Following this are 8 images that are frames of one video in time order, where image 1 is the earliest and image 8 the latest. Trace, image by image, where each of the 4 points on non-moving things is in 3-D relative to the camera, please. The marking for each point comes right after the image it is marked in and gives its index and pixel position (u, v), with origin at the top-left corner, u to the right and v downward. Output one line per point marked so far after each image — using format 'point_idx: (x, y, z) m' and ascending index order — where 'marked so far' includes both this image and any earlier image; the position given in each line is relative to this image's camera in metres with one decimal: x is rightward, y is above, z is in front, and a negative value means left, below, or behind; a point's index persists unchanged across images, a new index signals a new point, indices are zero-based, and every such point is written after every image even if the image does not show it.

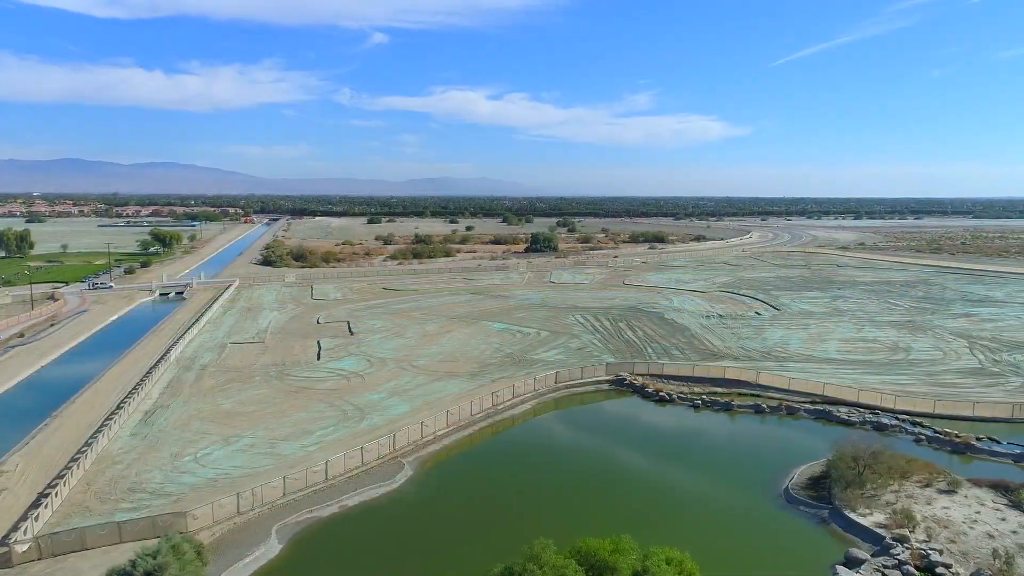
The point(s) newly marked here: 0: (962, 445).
0: (+11.9, -4.2, +18.0) m
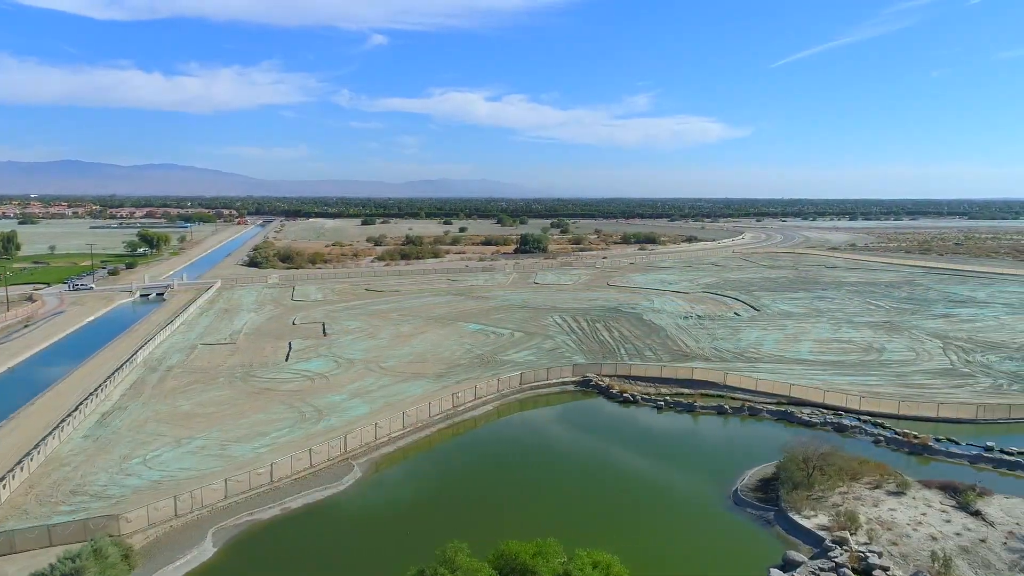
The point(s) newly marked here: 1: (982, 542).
0: (+10.7, -4.2, +17.9) m
1: (+9.0, -4.9, +13.0) m
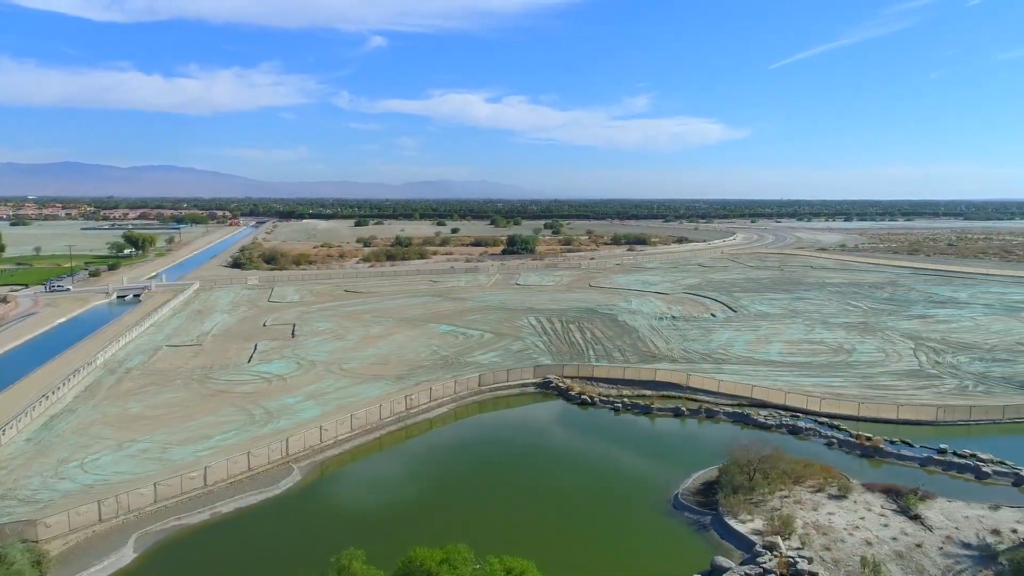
0: (+9.3, -4.2, +17.7) m
1: (+7.6, -4.9, +12.8) m
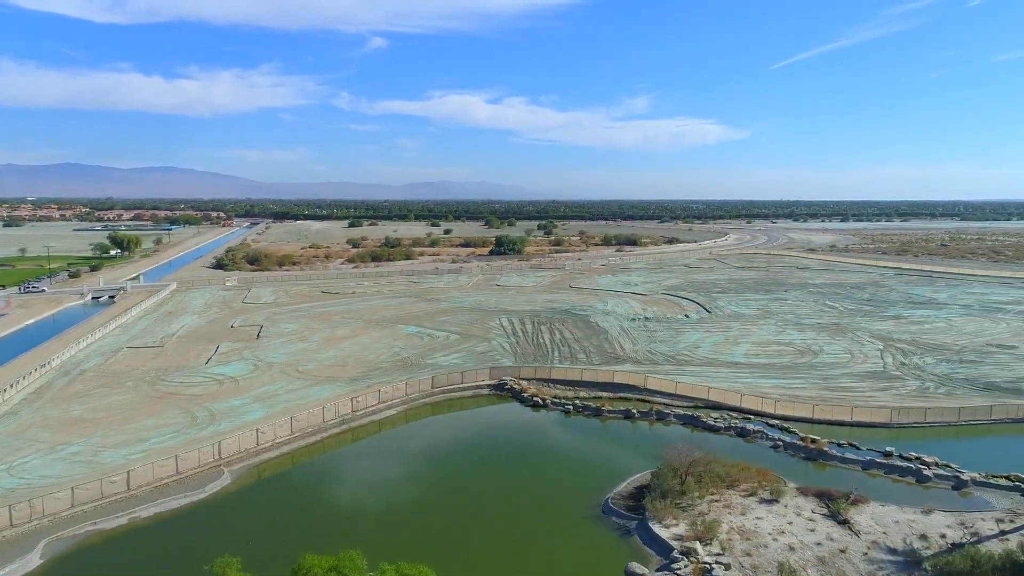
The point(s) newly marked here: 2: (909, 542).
0: (+7.7, -4.2, +17.4) m
1: (+6.1, -4.9, +12.5) m
2: (+7.5, -4.8, +12.9) m
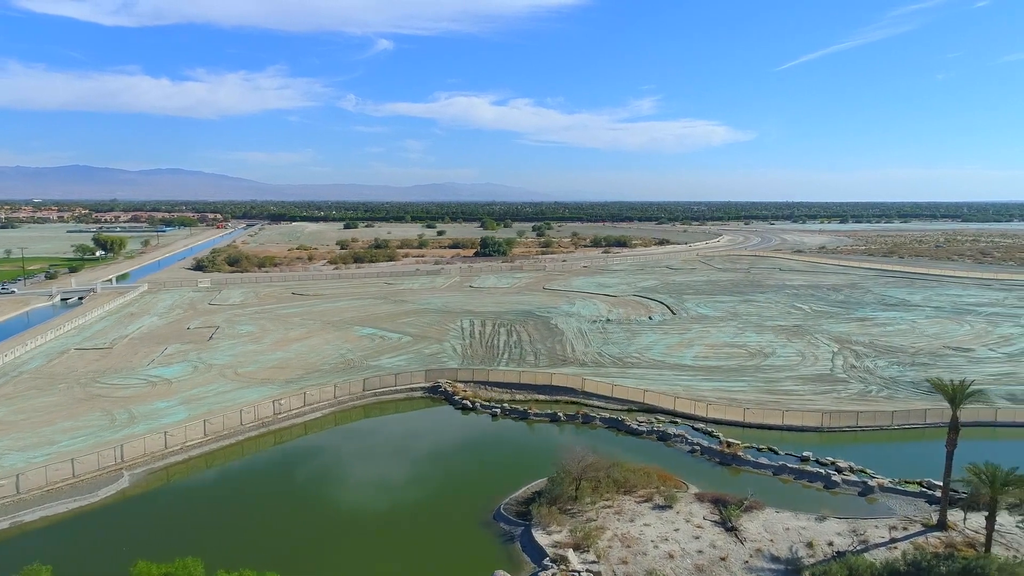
0: (+5.5, -4.2, +17.1) m
1: (+3.8, -4.9, +12.3) m
2: (+5.2, -4.9, +12.6) m
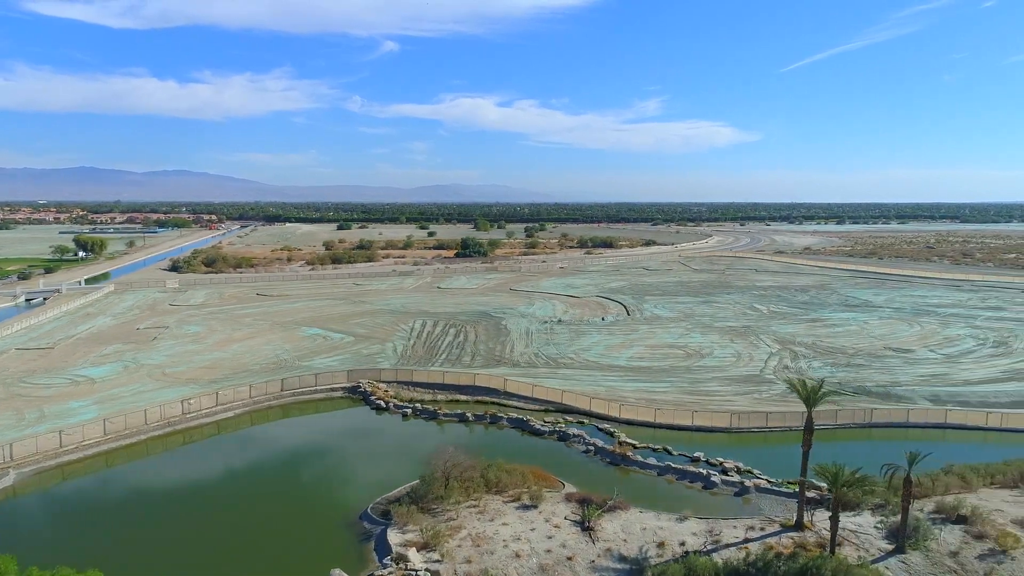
0: (+2.7, -4.2, +17.1) m
1: (+1.0, -4.9, +12.3) m
2: (+2.5, -4.9, +12.6) m
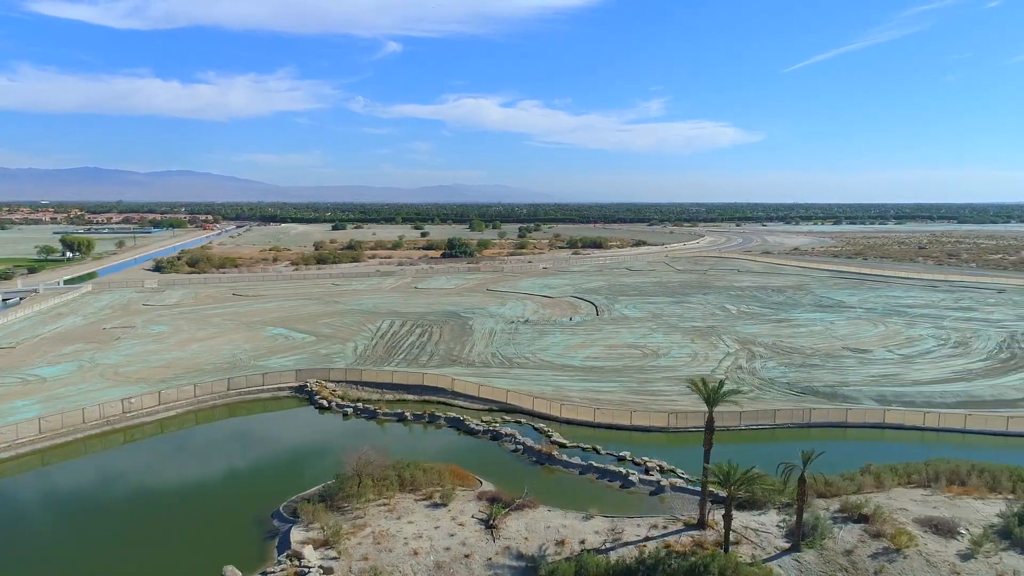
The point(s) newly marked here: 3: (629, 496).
0: (+0.9, -4.2, +17.2) m
1: (-0.9, -4.9, +12.4) m
2: (+0.6, -4.9, +12.7) m
3: (+2.6, -4.6, +15.2) m
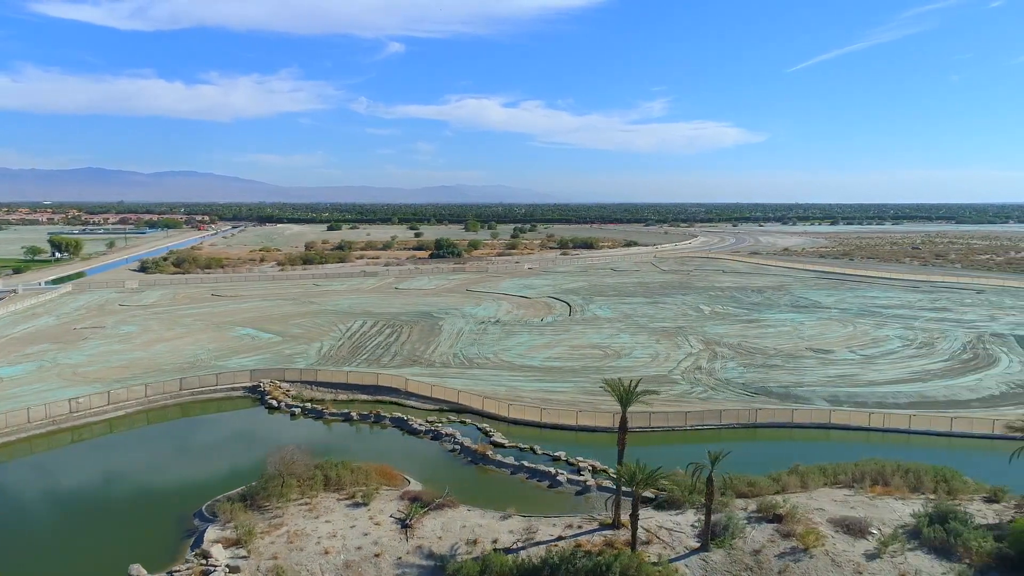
0: (-0.7, -4.3, +17.3) m
1: (-2.5, -4.9, +12.5) m
2: (-1.1, -4.9, +12.8) m
3: (+1.0, -4.7, +15.2) m
